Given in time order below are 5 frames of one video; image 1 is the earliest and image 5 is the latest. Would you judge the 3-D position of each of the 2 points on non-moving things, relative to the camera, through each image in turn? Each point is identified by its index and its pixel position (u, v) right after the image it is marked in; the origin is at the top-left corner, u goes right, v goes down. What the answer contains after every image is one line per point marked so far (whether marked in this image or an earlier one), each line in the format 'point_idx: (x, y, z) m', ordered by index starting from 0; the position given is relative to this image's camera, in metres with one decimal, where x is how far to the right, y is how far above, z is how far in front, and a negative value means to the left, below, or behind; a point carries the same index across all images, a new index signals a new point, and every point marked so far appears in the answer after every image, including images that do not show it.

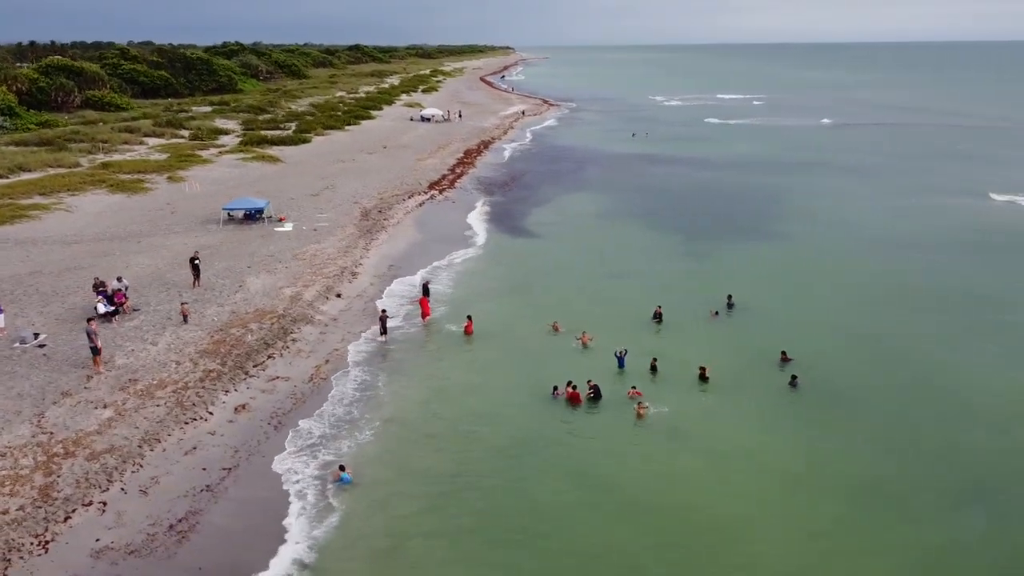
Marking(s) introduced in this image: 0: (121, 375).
0: (-9.6, -2.1, +19.8) m
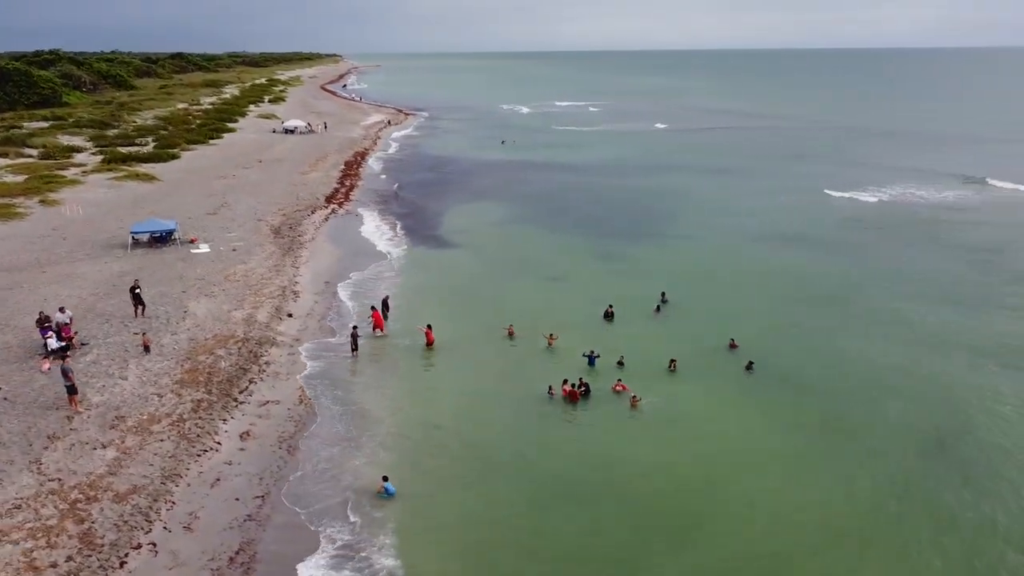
0: (-9.4, -2.9, +18.7) m
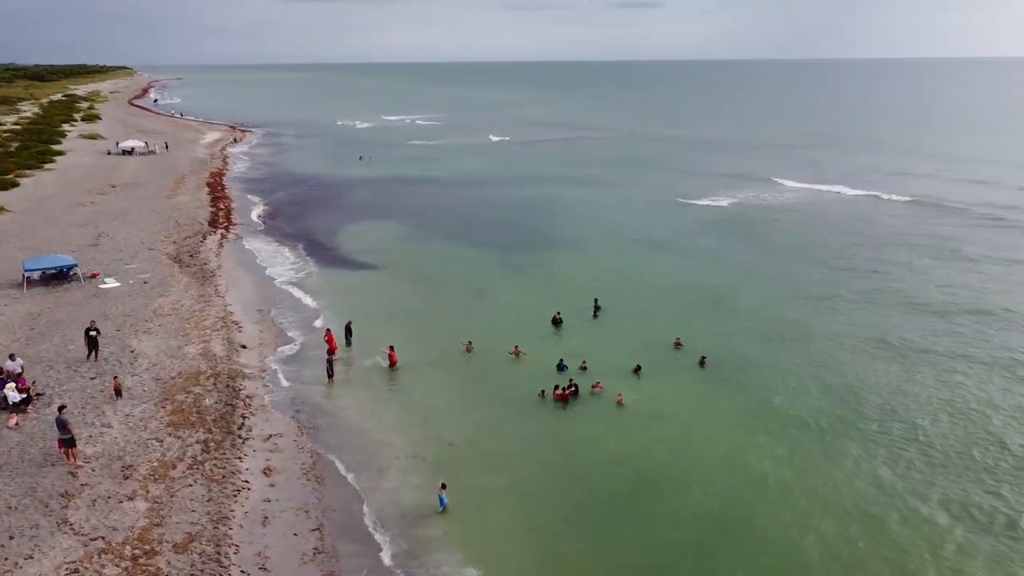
0: (-8.8, -3.8, +17.6) m
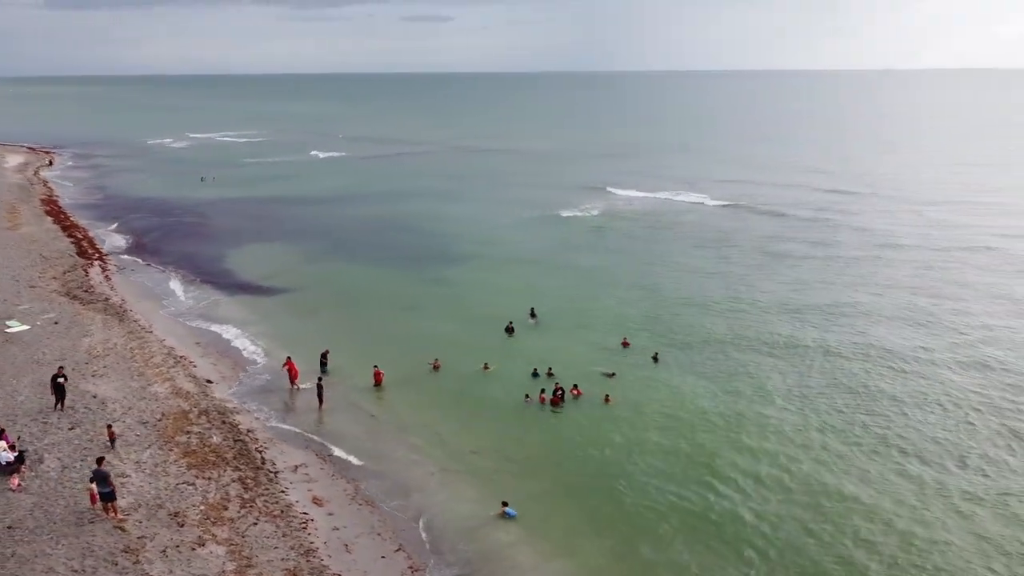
0: (-7.4, -4.6, +16.6) m
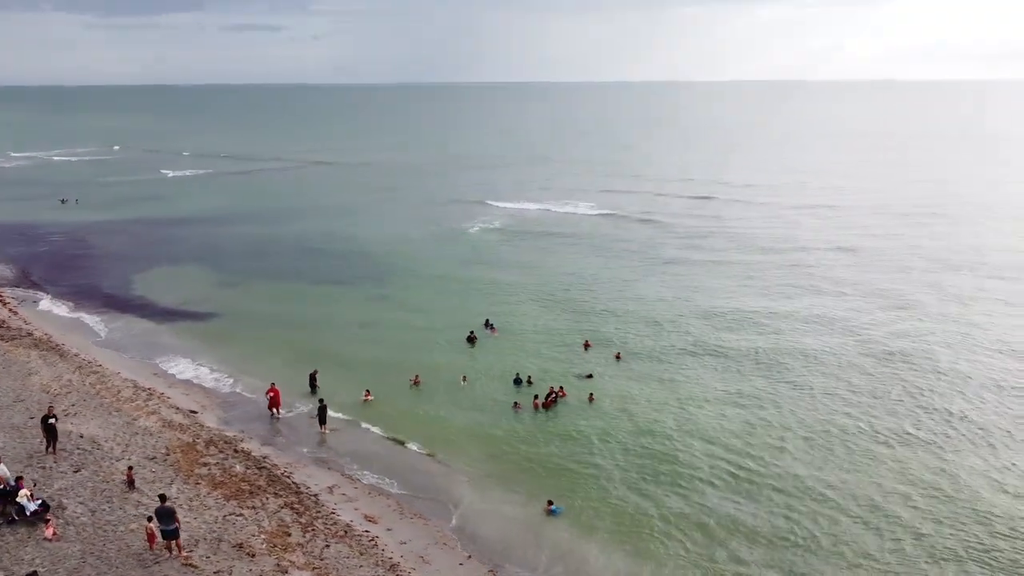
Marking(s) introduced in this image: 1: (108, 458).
0: (-5.9, -5.2, +16.1) m
1: (-9.9, -4.2, +19.7) m
